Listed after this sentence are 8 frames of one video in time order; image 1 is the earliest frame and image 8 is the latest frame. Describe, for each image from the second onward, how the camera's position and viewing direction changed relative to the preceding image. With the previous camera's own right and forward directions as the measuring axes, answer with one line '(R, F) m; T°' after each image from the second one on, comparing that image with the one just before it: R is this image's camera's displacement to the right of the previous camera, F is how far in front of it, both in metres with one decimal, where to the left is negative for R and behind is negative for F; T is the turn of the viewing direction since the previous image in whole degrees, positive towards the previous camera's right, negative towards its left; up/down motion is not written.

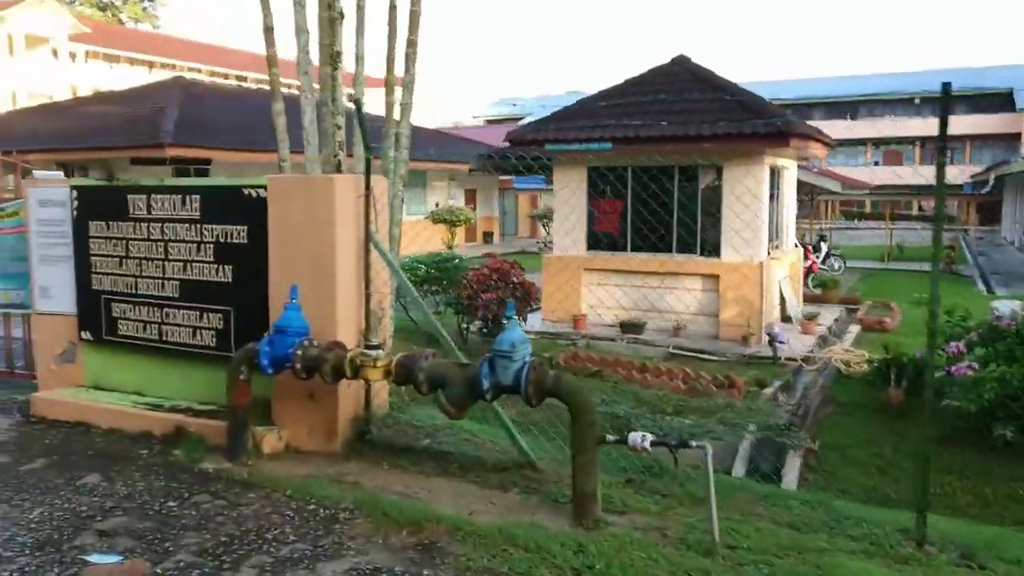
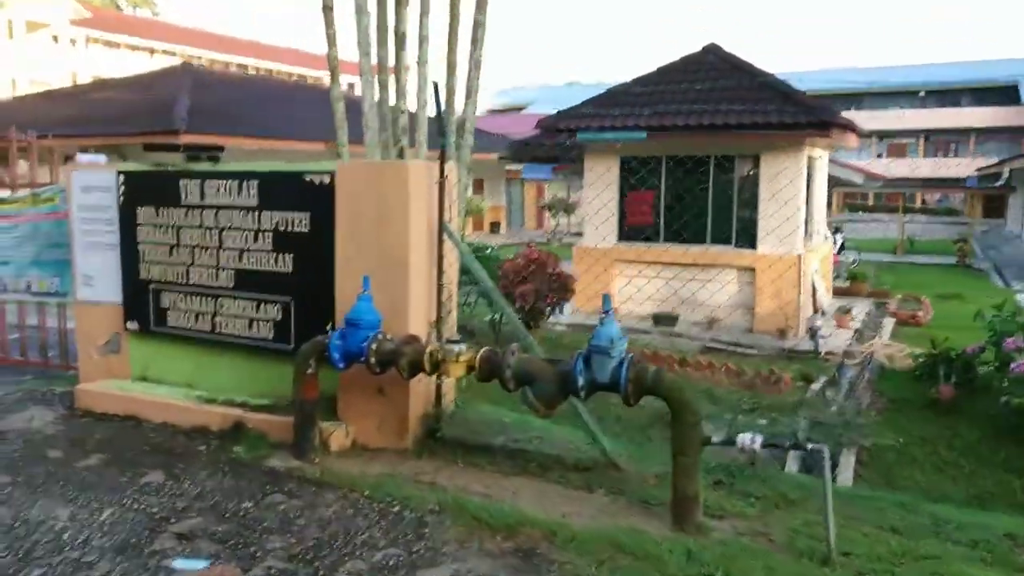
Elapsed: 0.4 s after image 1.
(-0.5, +0.2) m; 0°
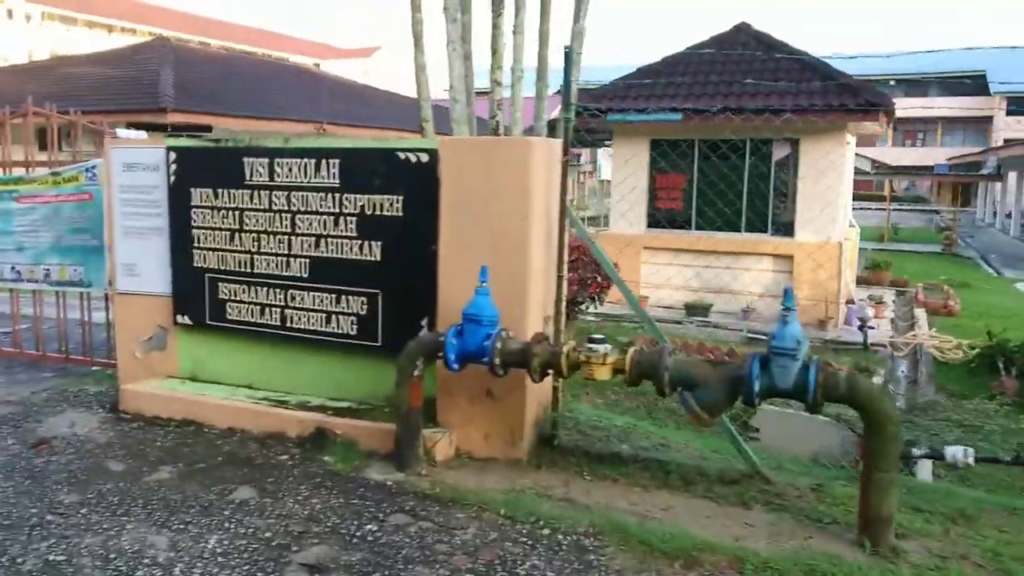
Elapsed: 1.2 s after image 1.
(-0.8, +0.5) m; +3°
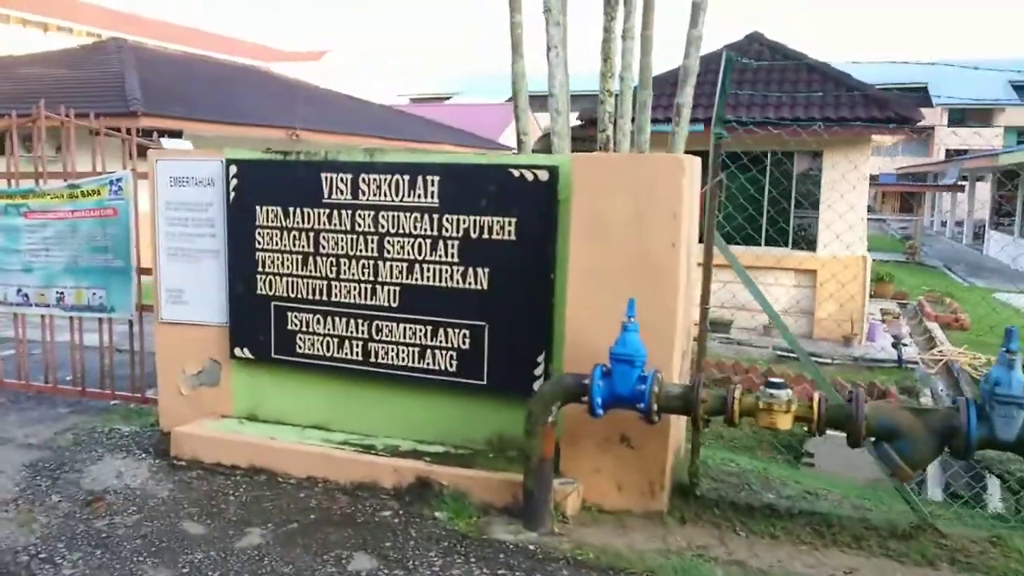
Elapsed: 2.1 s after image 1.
(-0.9, +0.5) m; +4°
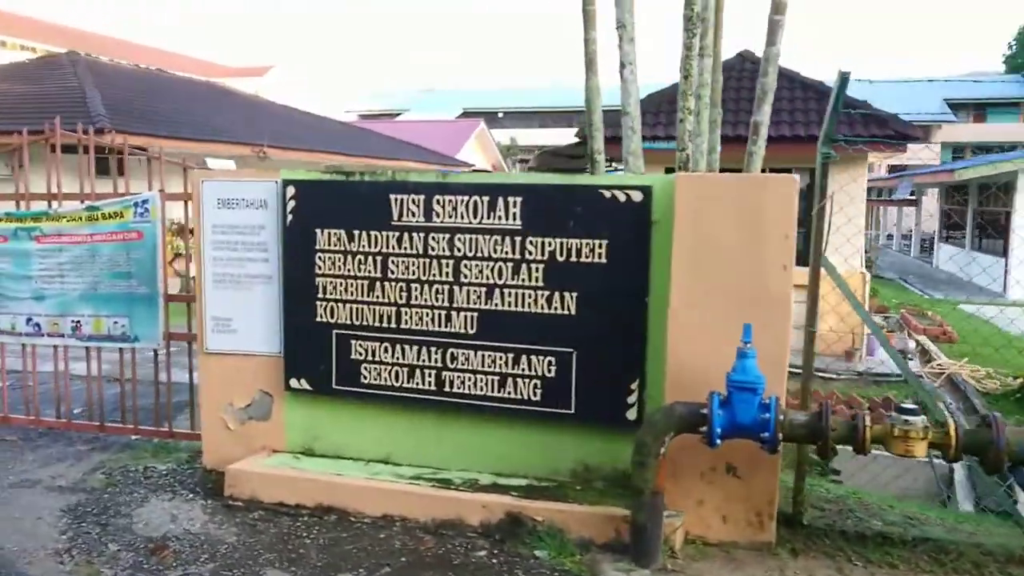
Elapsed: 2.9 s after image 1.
(-0.7, +0.2) m; +4°
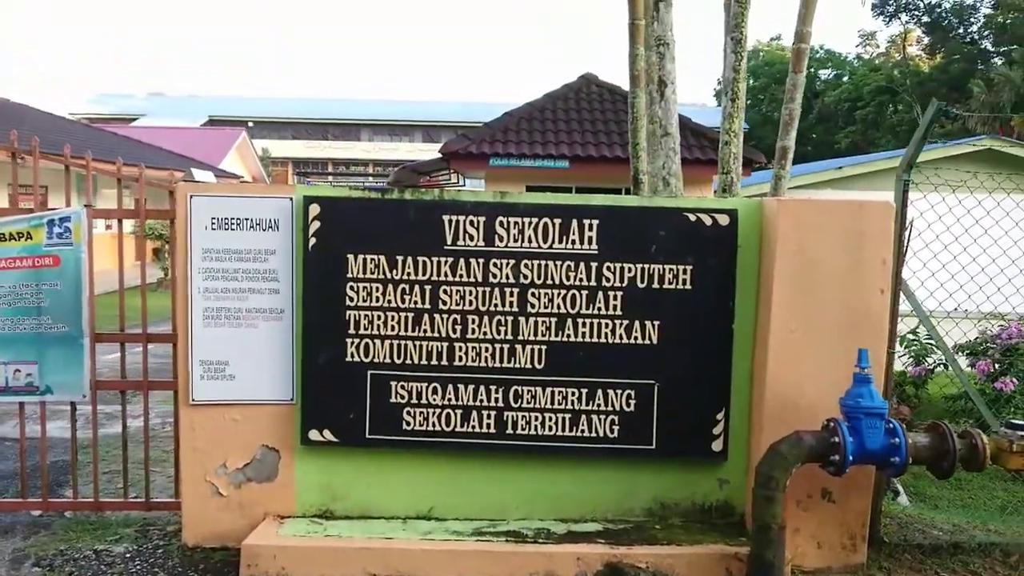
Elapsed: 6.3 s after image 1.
(-1.4, +0.6) m; +17°
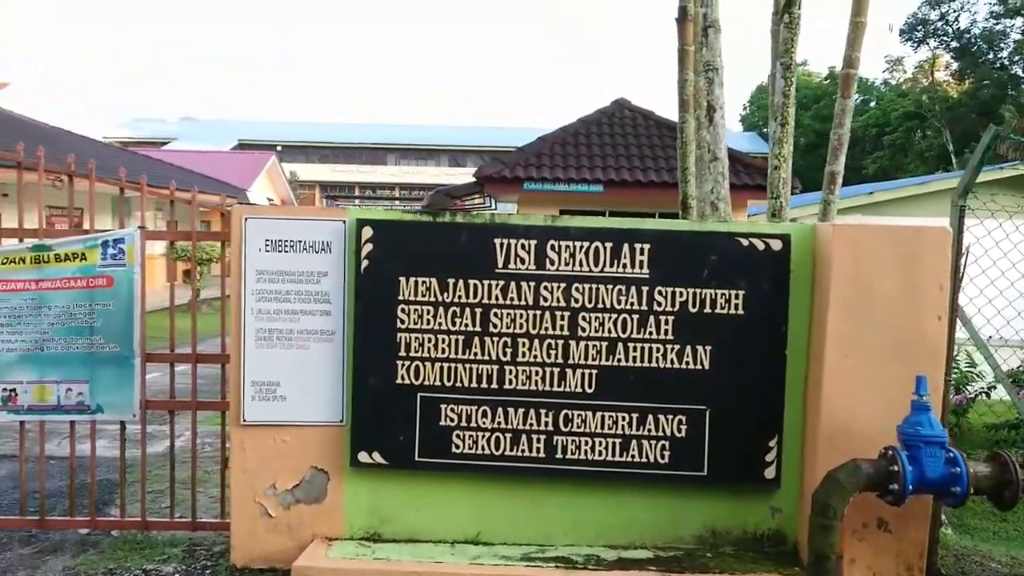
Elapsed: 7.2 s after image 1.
(-0.1, 0.0) m; -2°
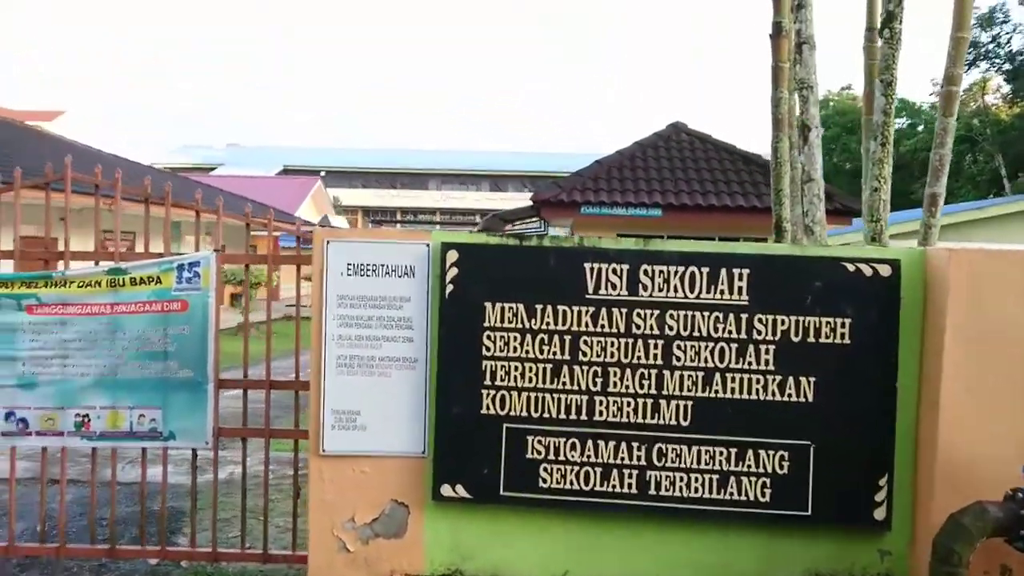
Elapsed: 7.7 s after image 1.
(-0.2, +0.1) m; -3°
